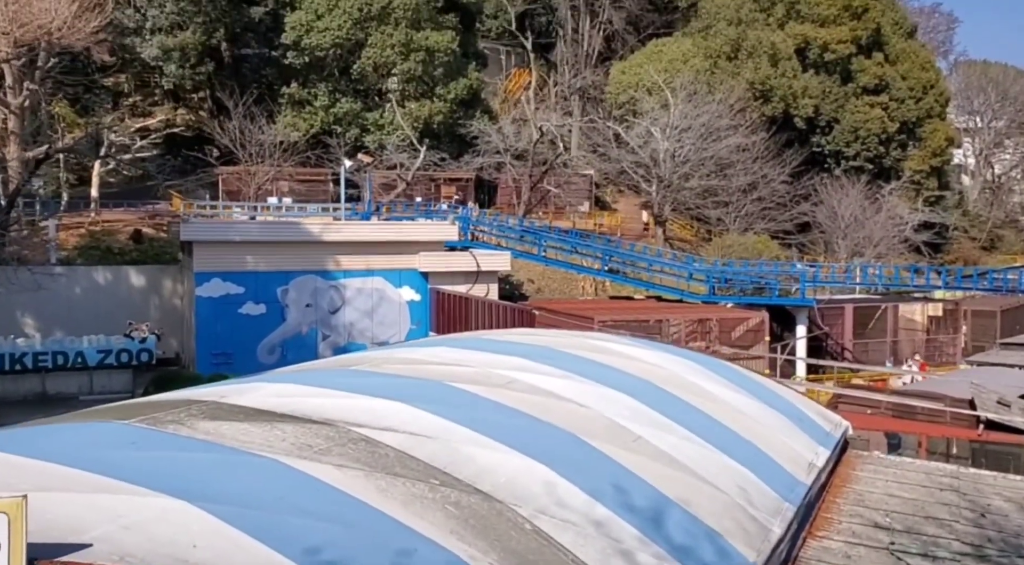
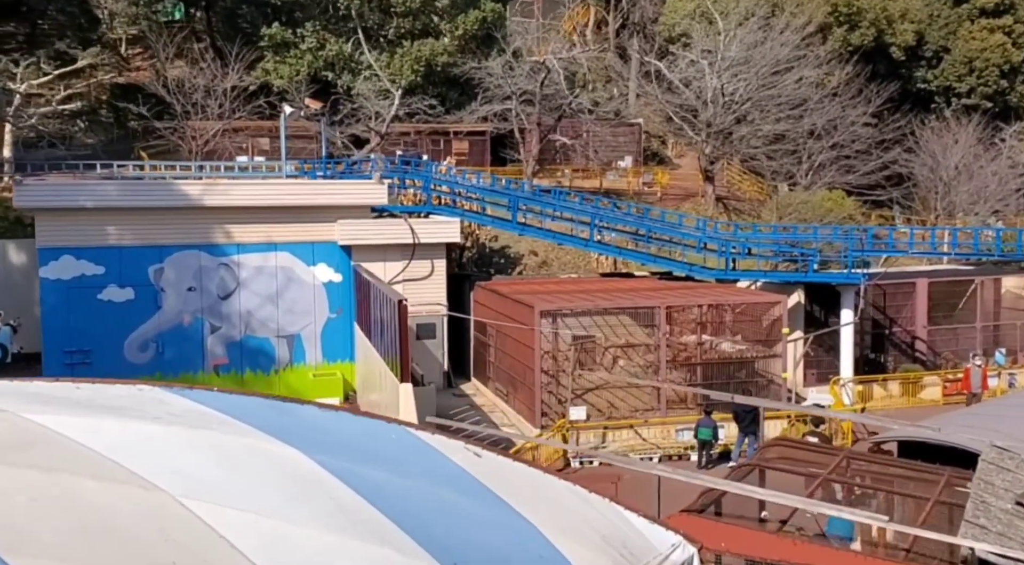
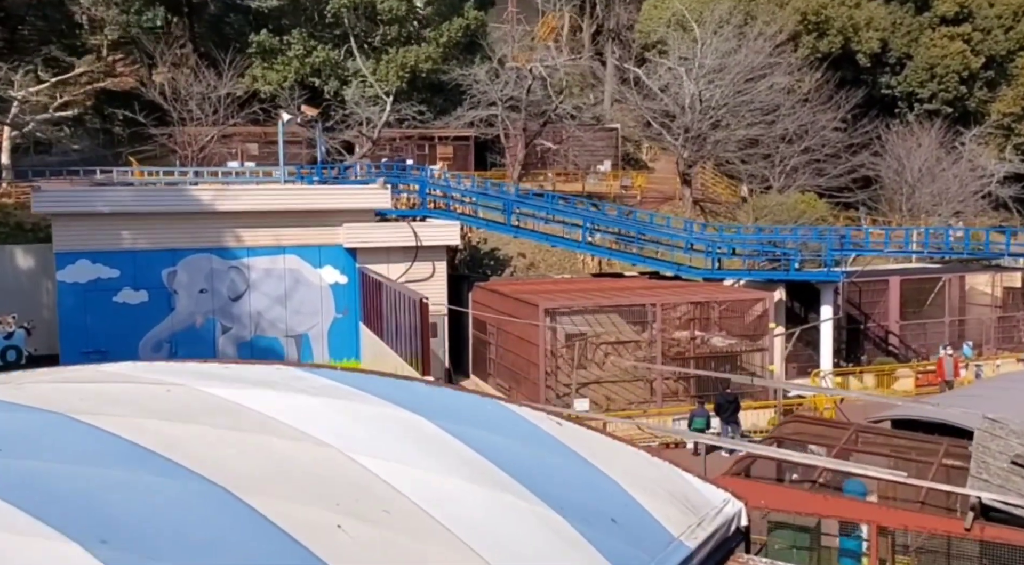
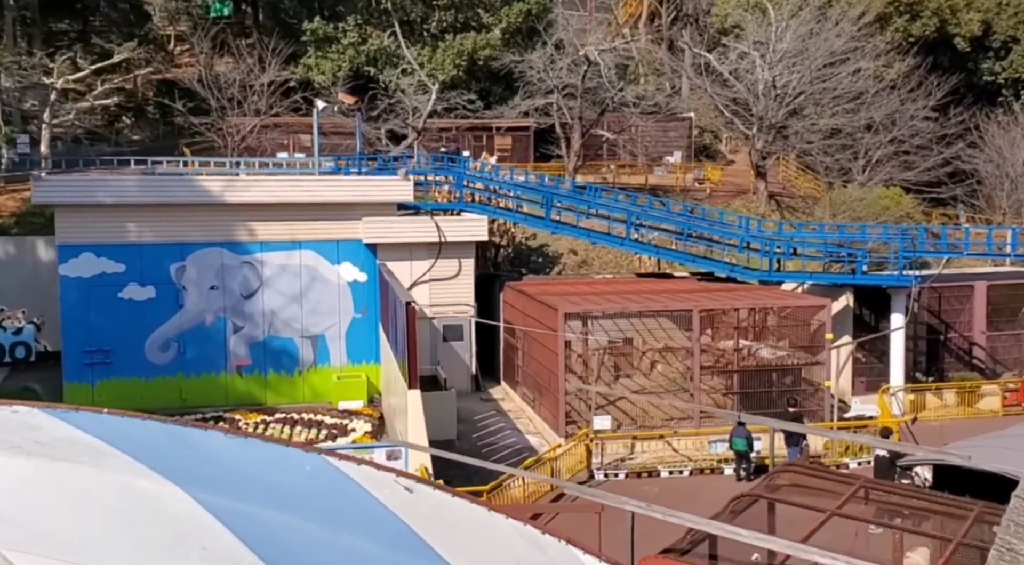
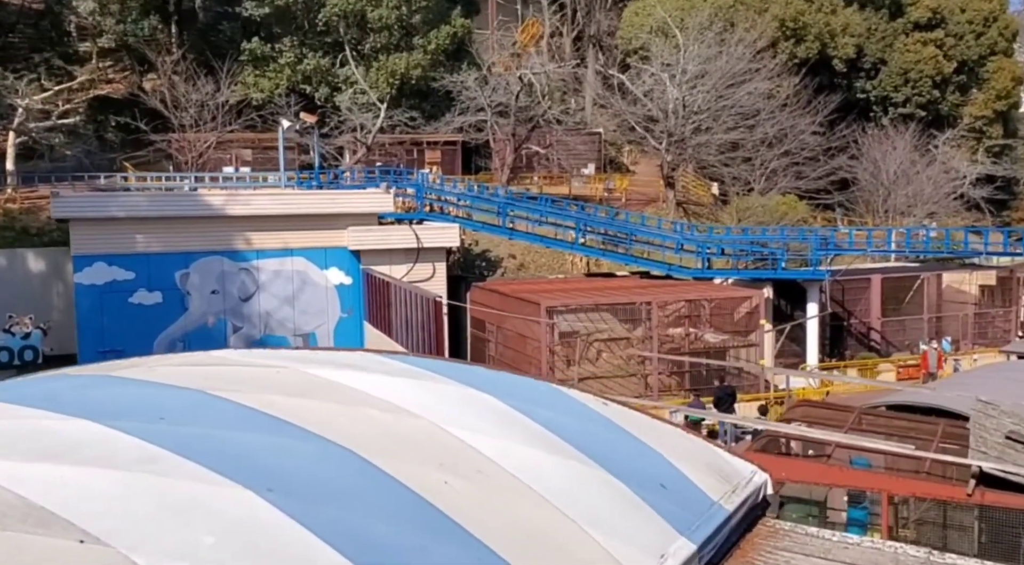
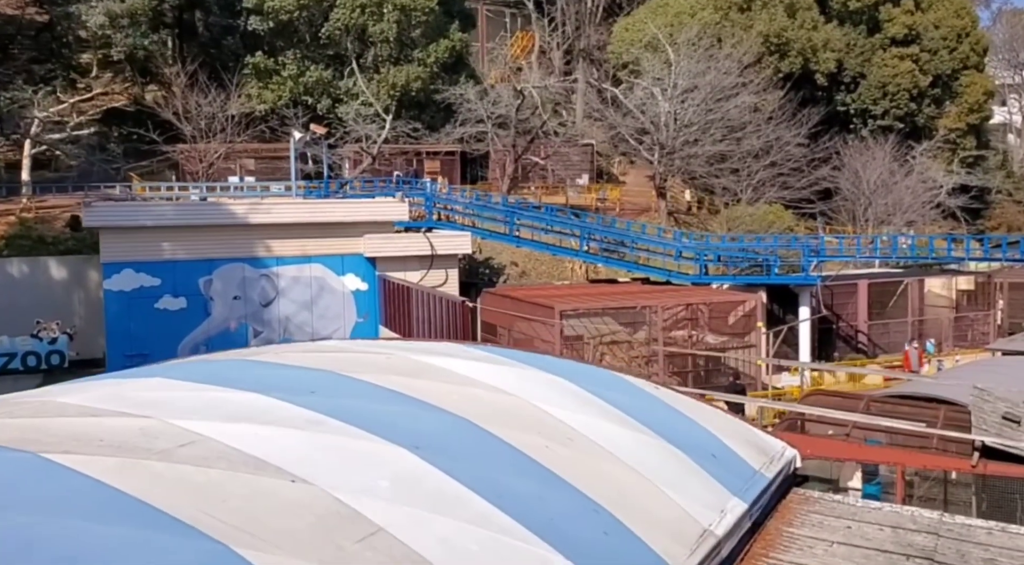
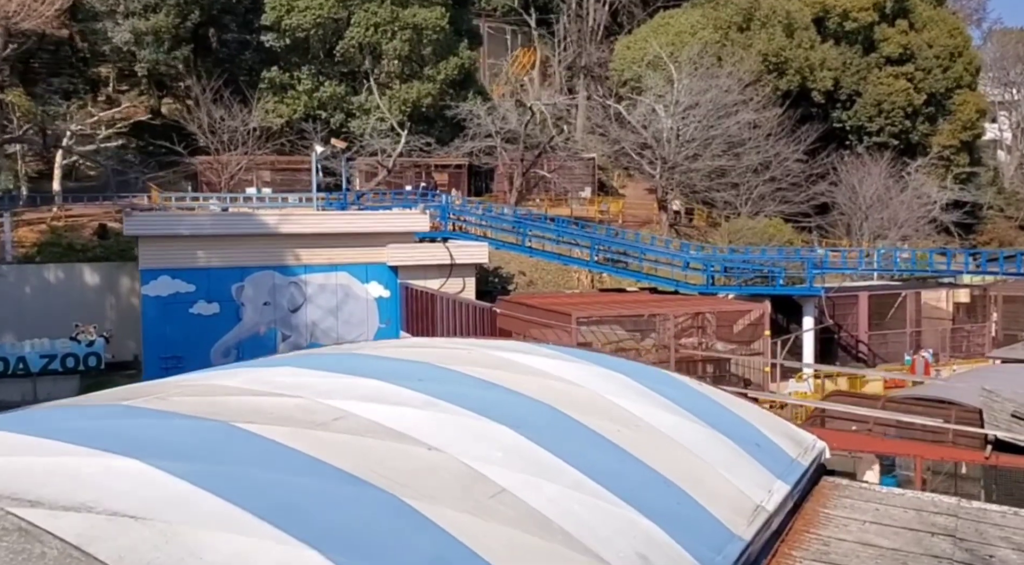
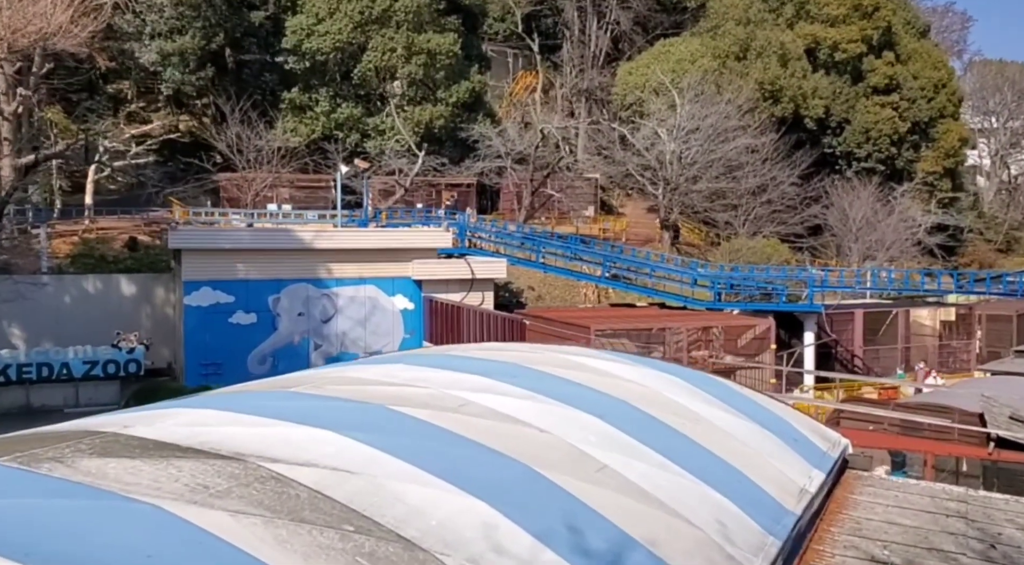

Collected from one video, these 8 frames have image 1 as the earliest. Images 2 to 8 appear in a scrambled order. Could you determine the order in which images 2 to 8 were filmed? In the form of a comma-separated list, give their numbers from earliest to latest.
8, 7, 6, 5, 3, 2, 4
